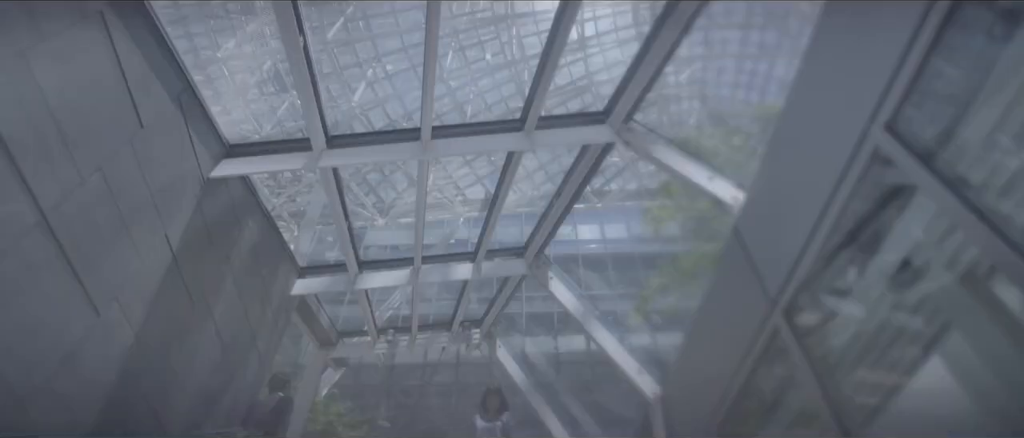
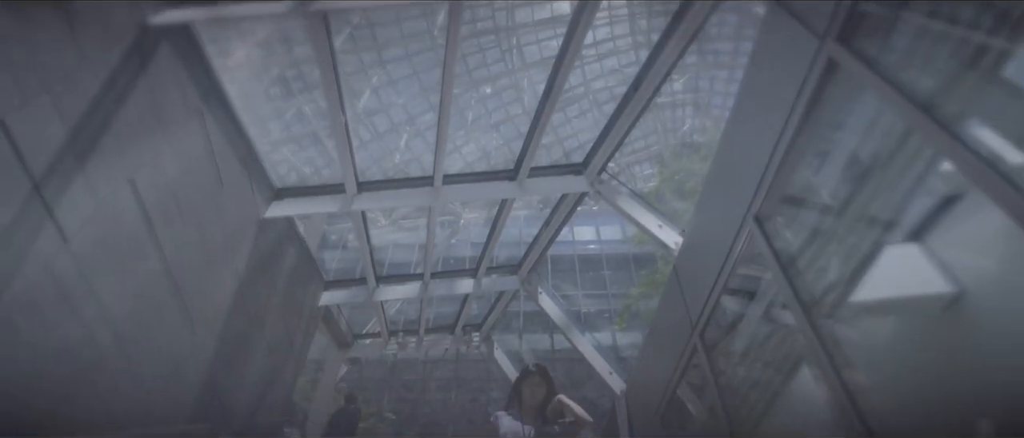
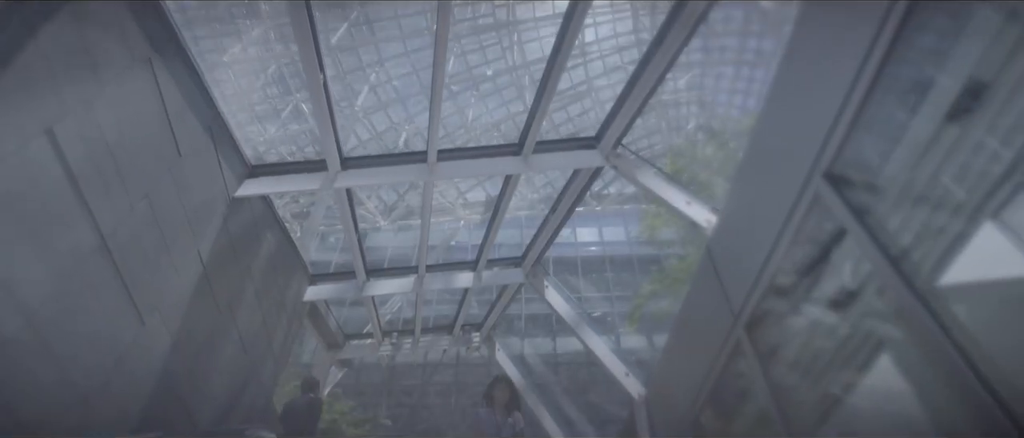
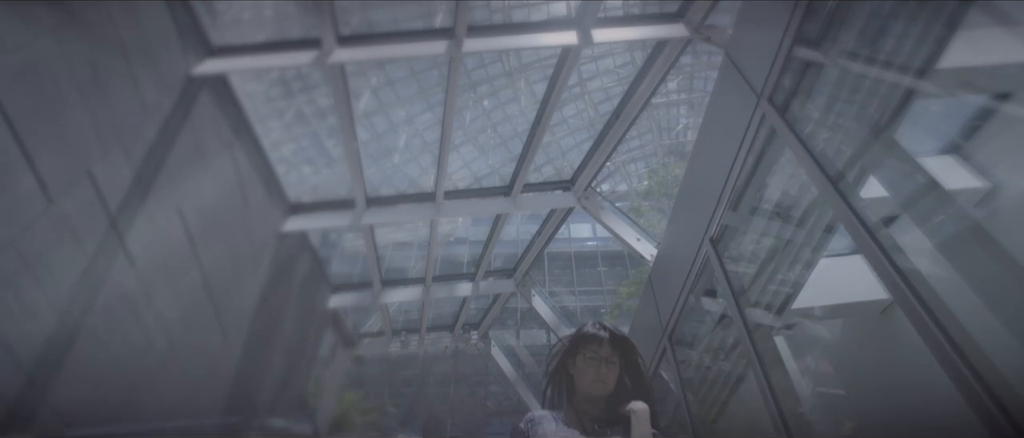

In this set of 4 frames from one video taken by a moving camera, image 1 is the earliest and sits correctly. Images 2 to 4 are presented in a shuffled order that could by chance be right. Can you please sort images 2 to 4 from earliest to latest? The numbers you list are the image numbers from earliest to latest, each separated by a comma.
3, 2, 4
